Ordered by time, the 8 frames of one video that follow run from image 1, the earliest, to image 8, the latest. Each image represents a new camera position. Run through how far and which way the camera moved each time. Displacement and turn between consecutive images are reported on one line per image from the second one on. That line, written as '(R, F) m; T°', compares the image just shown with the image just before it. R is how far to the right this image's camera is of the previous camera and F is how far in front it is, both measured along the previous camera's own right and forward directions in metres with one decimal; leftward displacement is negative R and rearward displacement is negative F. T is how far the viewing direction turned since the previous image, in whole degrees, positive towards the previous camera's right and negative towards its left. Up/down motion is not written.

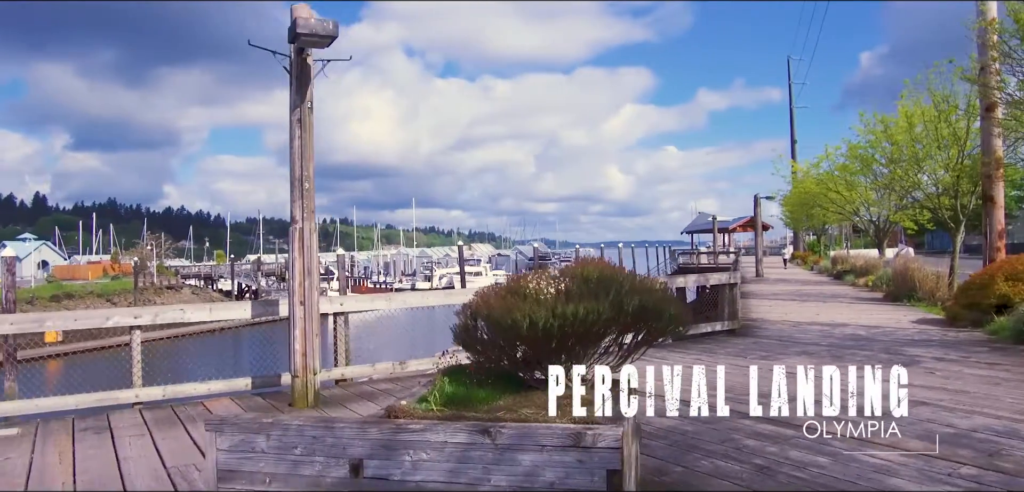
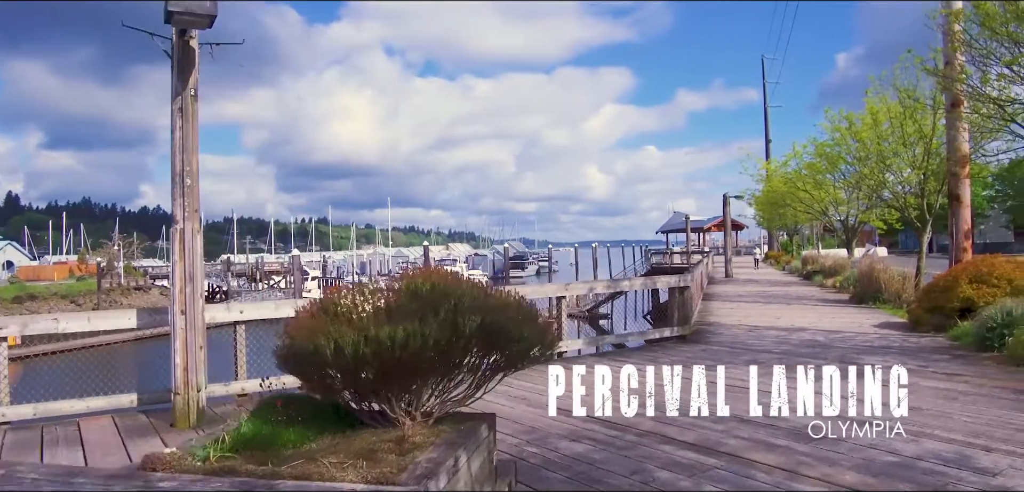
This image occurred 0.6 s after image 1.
(+0.7, +0.7) m; +1°
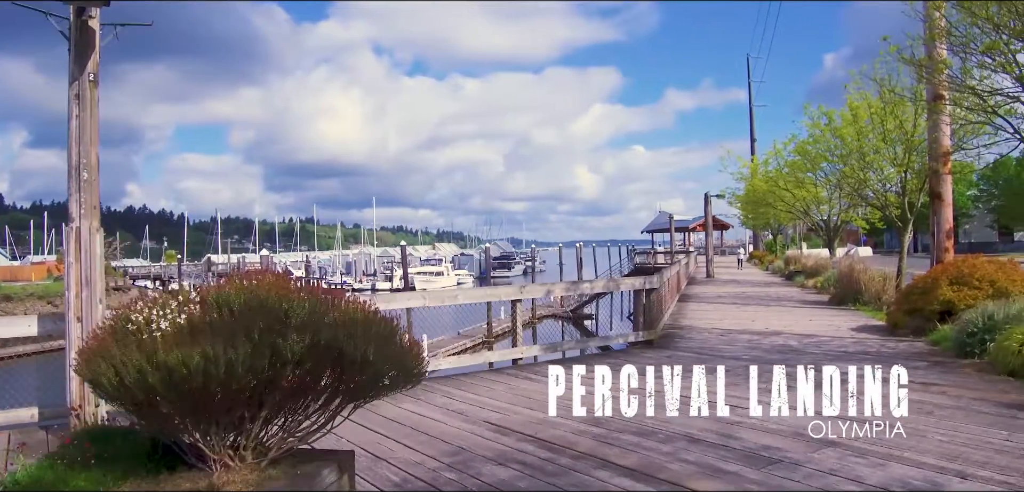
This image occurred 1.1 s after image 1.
(+0.4, +0.6) m; +1°
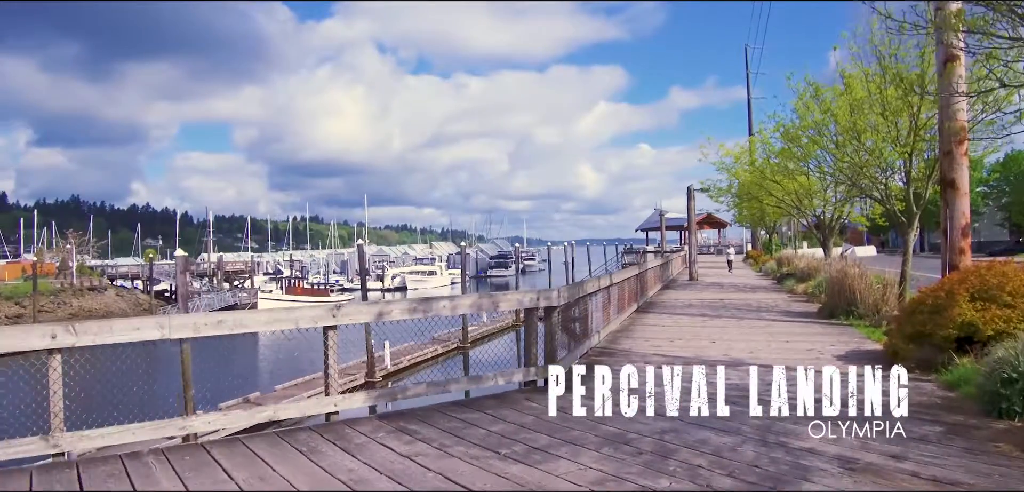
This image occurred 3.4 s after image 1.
(+1.5, +2.6) m; 0°
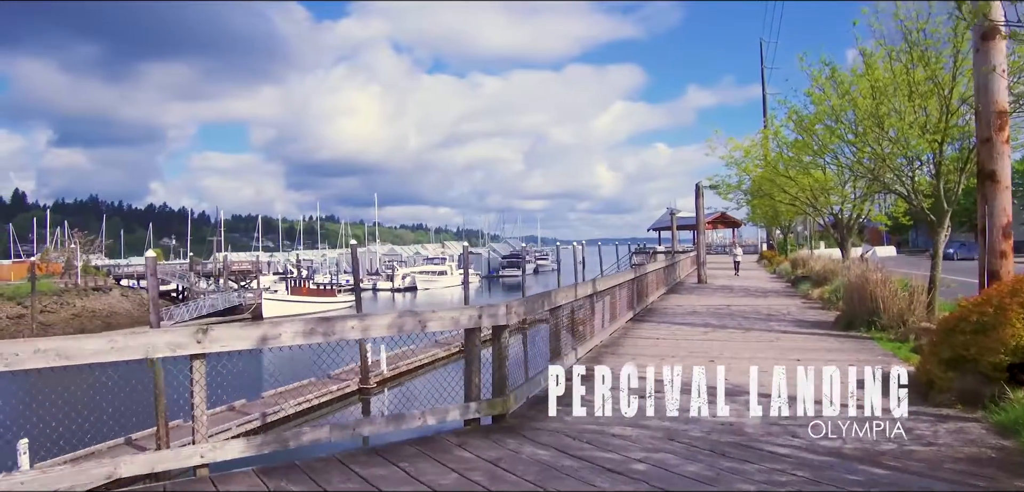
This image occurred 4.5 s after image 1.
(+0.6, +1.3) m; -1°
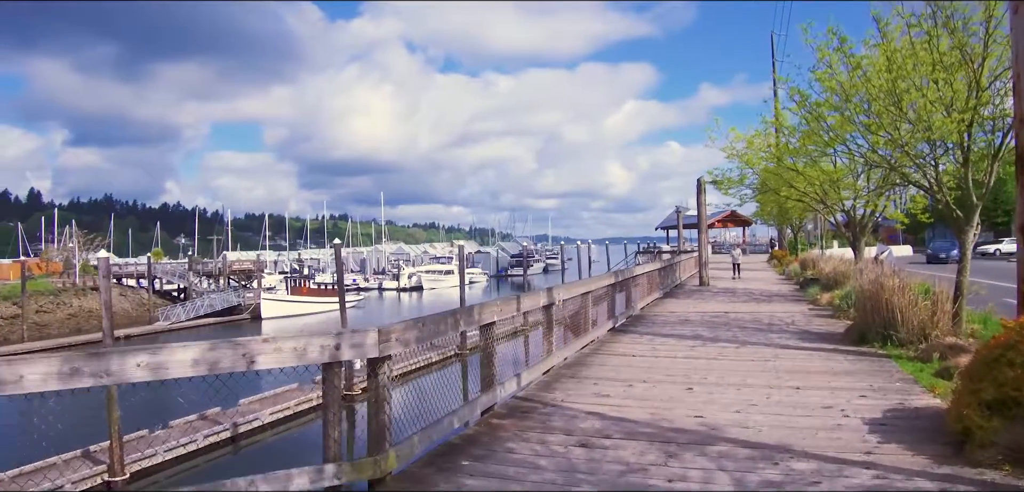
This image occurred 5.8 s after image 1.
(+0.7, +1.4) m; -1°
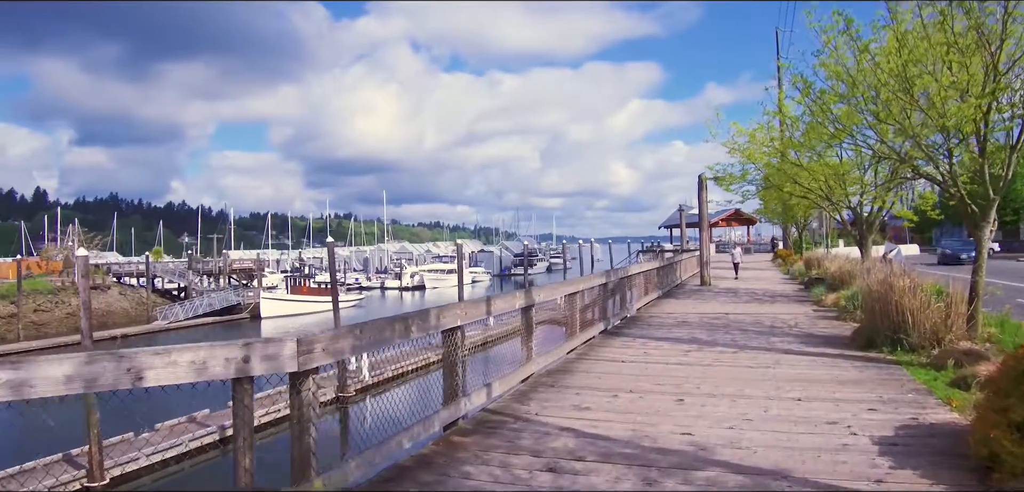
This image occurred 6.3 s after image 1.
(+0.3, +0.6) m; 0°
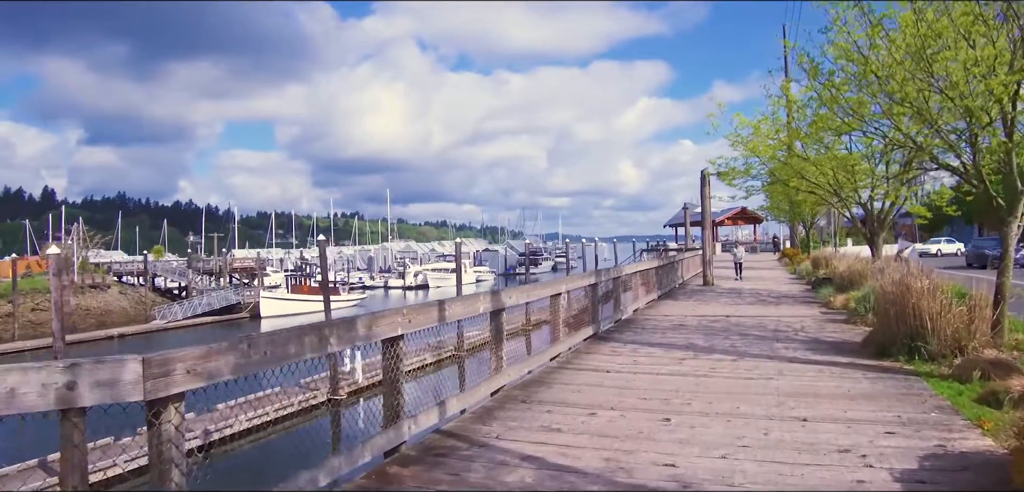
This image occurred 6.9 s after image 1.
(+0.3, +0.8) m; -1°
